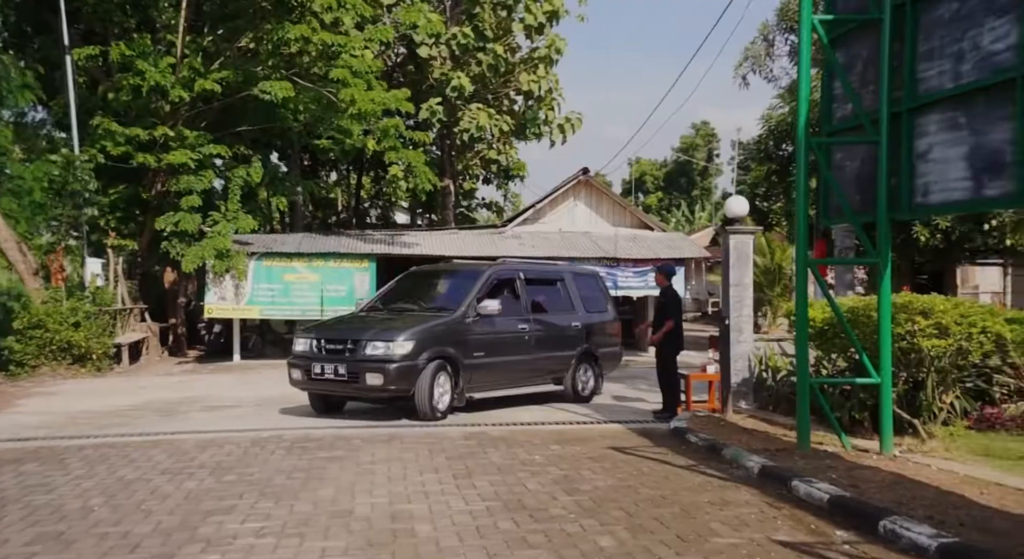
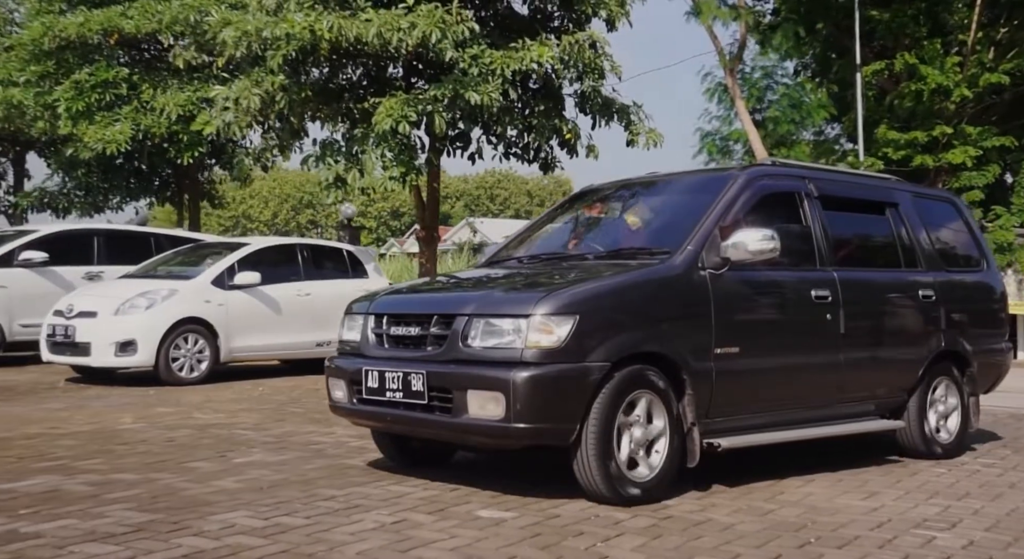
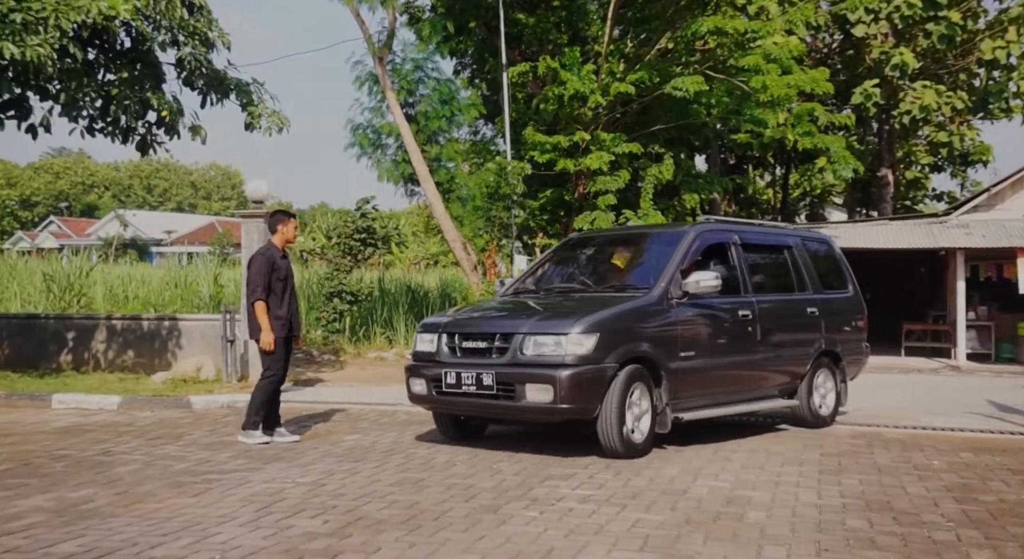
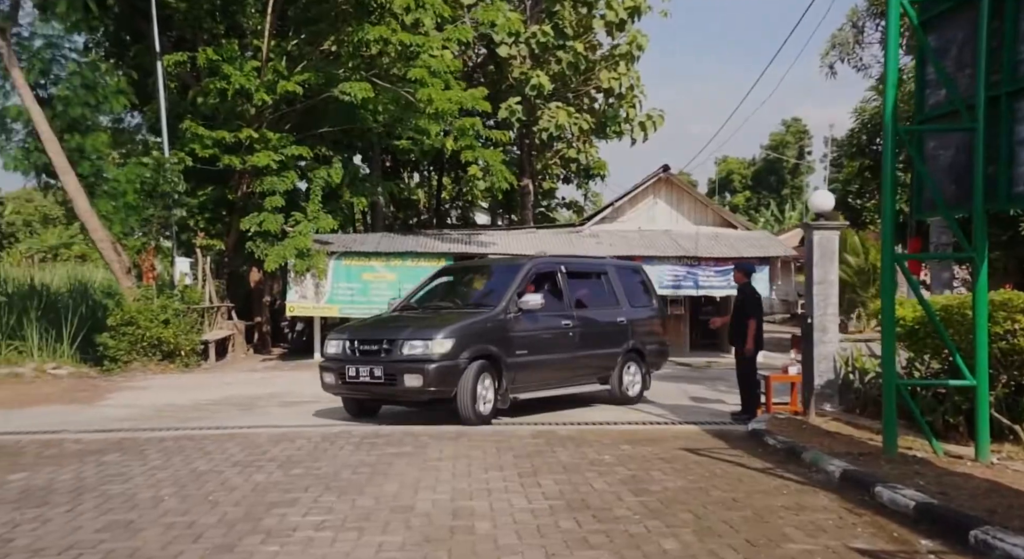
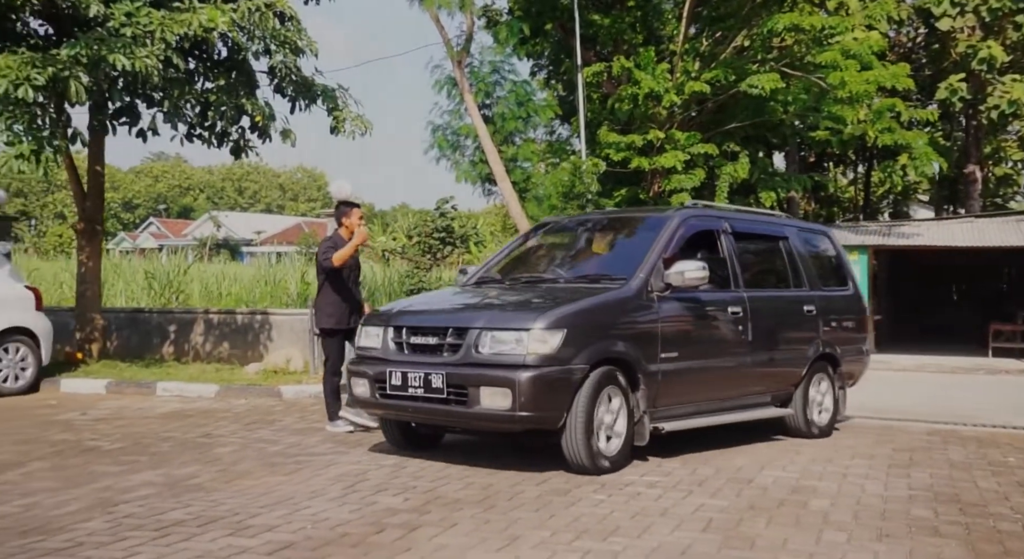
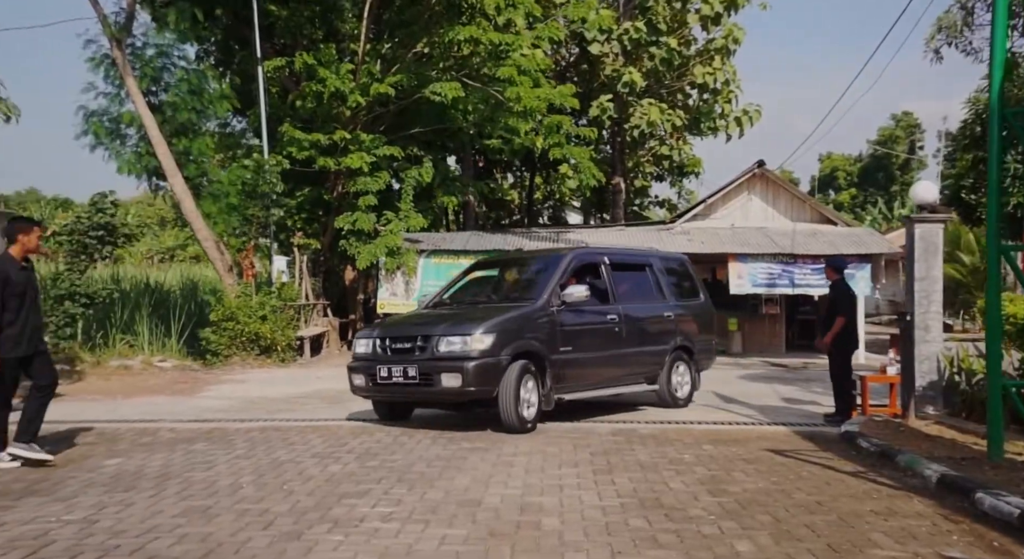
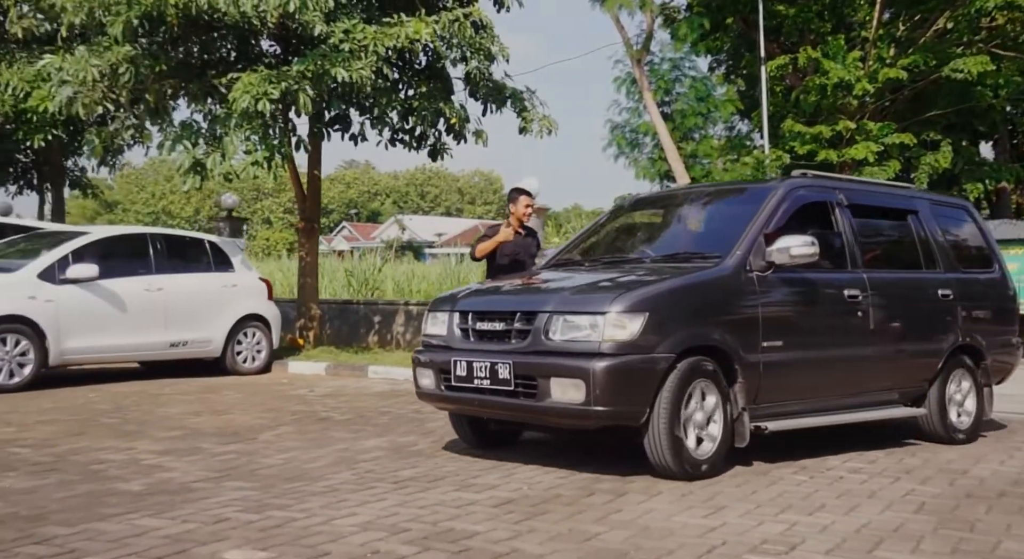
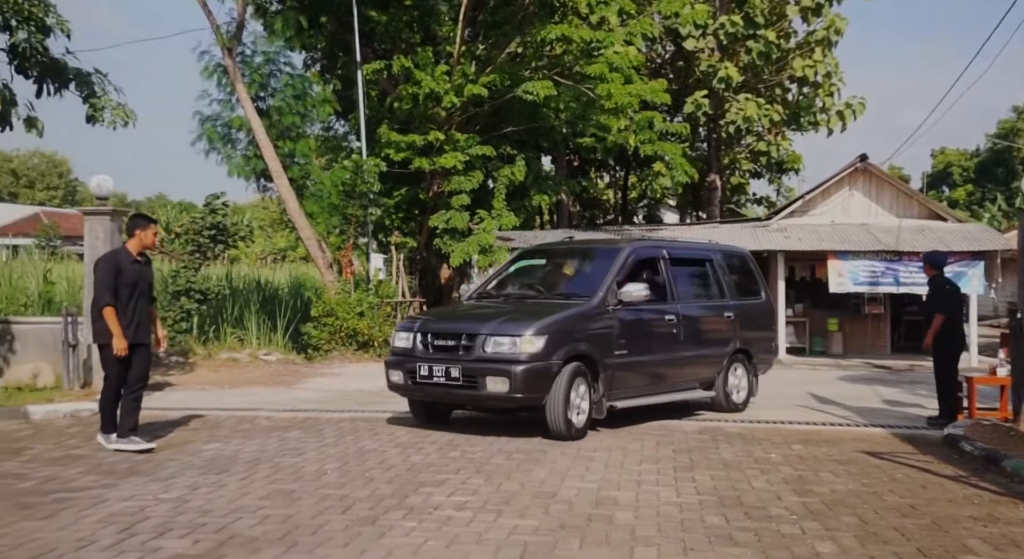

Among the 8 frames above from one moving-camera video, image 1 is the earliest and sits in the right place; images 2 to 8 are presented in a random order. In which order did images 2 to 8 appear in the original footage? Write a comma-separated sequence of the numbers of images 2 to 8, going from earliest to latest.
4, 6, 8, 3, 5, 7, 2
